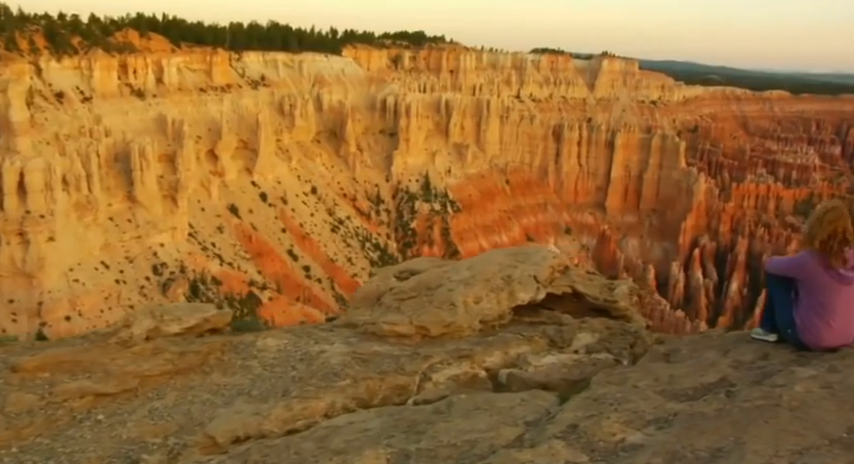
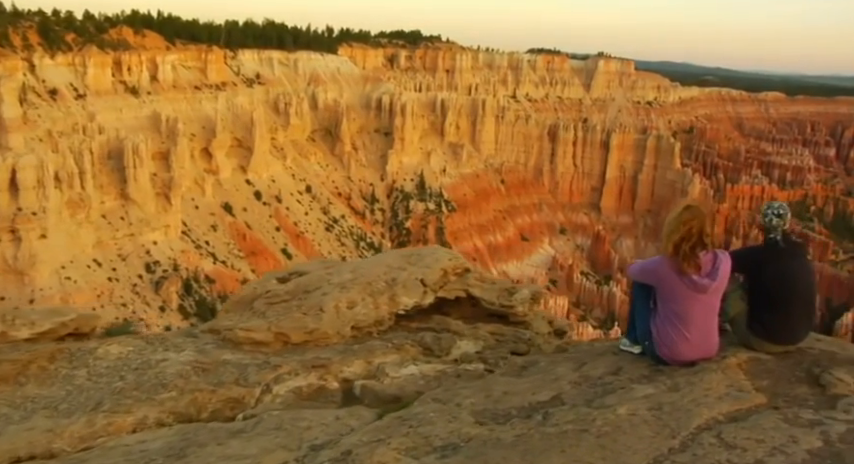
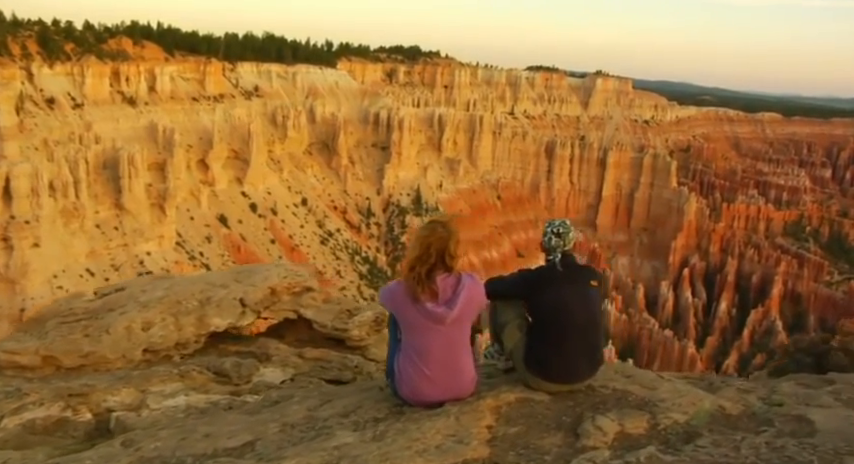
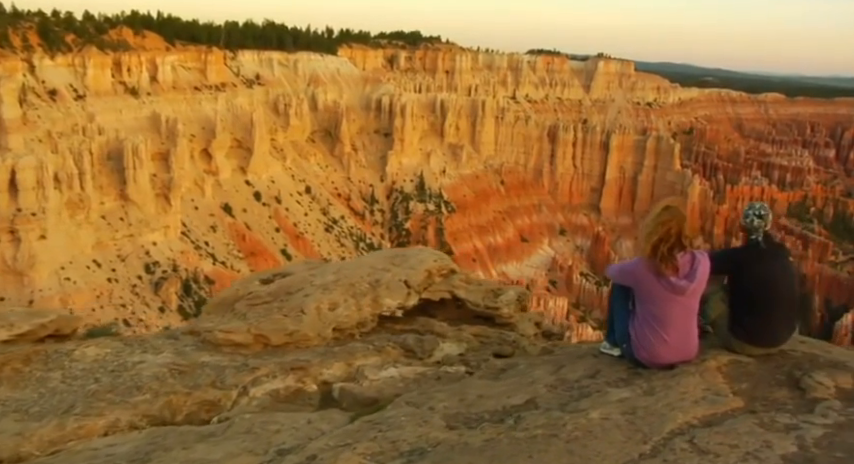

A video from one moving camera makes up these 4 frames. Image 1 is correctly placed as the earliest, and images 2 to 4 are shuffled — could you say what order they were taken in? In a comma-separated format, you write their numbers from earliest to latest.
2, 4, 3
